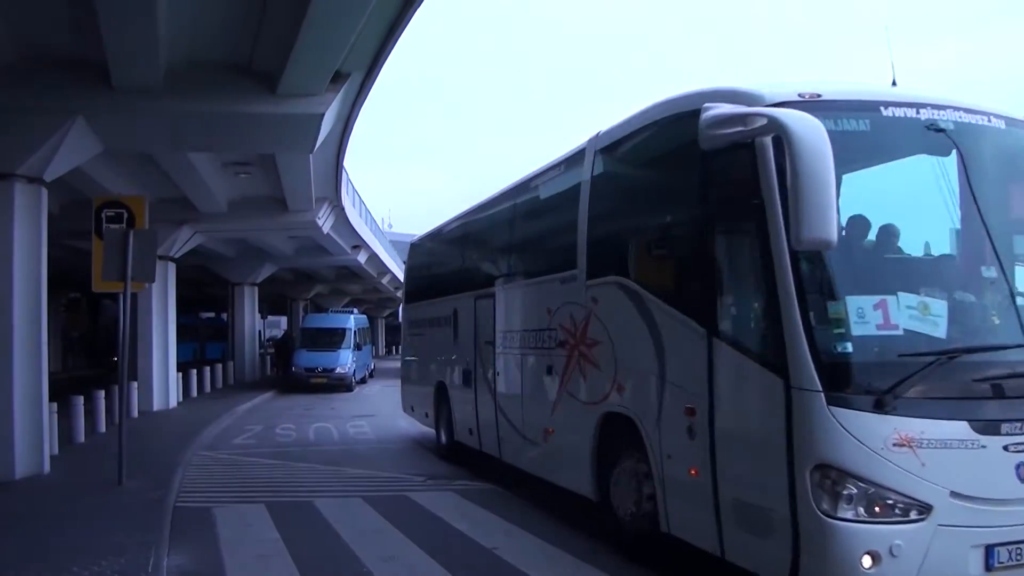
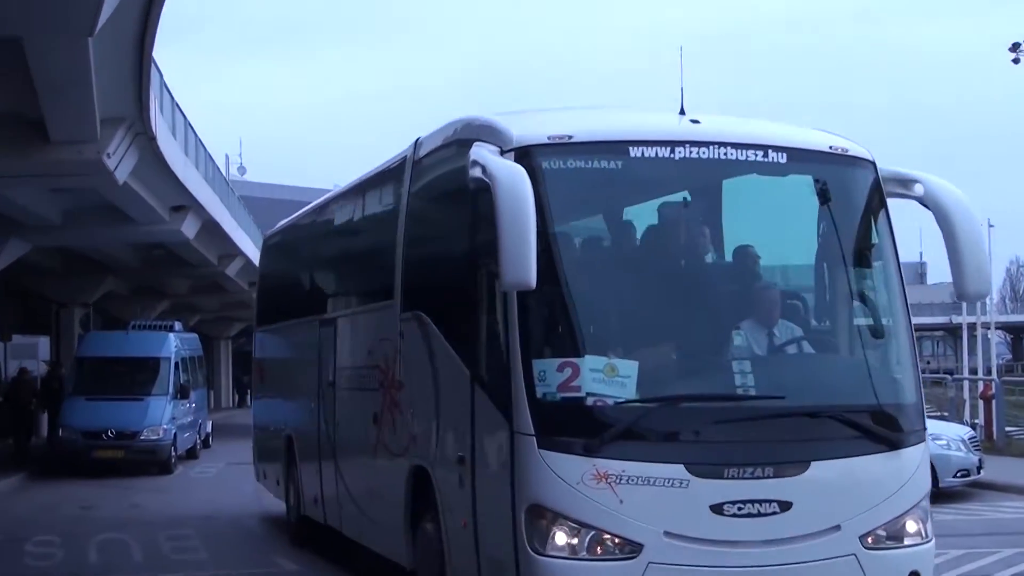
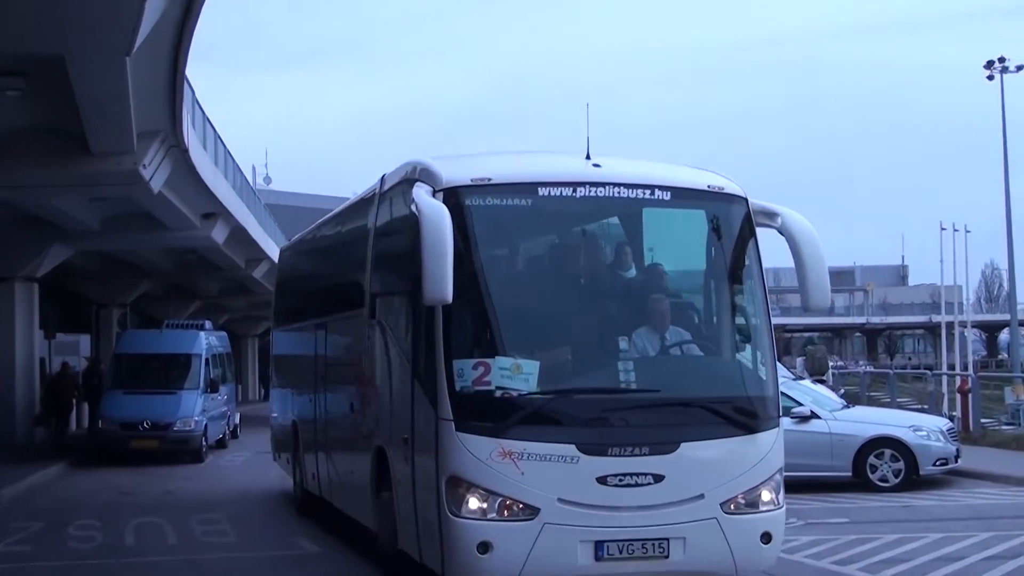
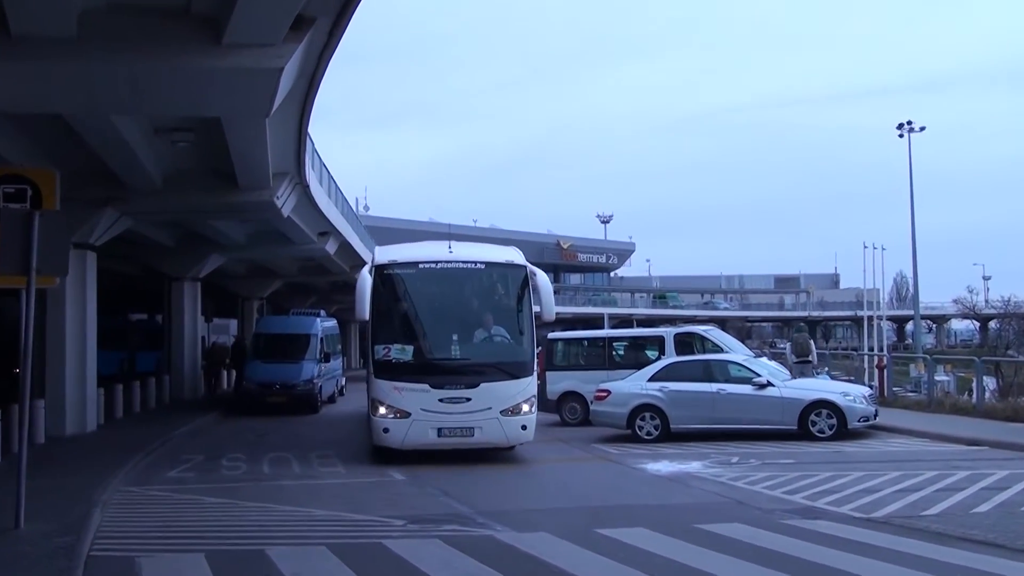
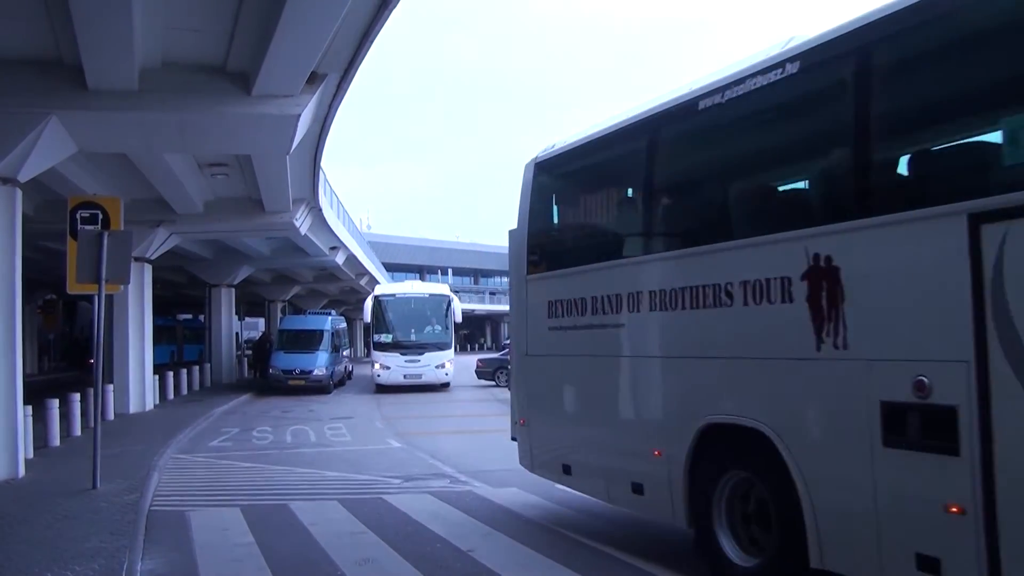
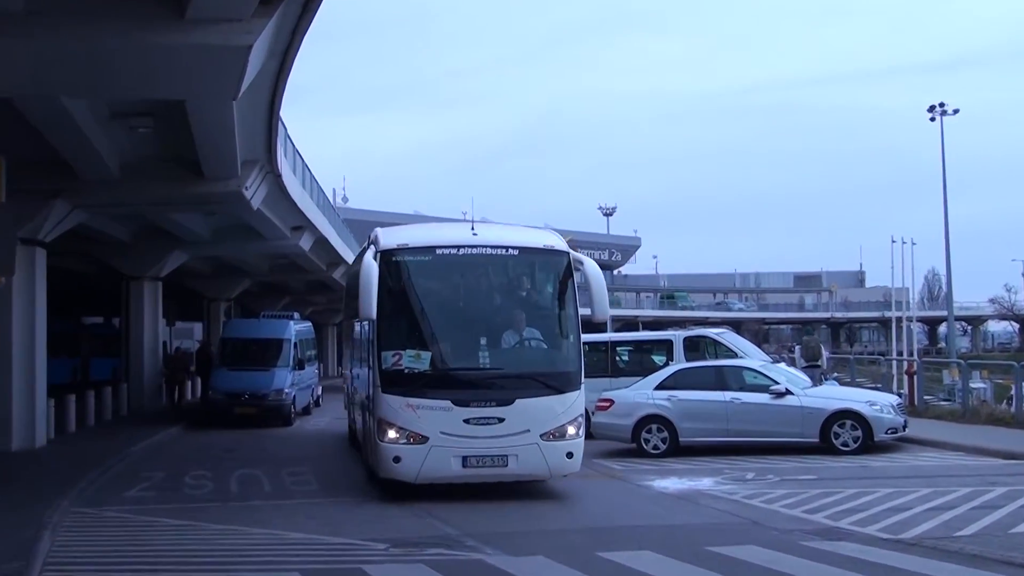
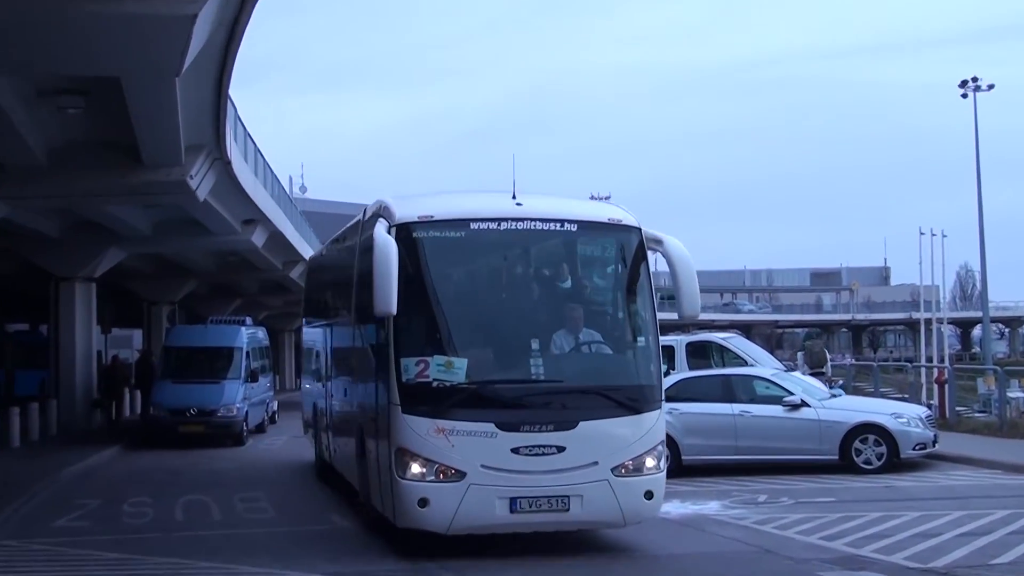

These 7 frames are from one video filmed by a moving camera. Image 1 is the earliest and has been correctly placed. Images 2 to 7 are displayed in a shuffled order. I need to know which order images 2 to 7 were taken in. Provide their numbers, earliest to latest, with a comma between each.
5, 4, 6, 7, 3, 2
